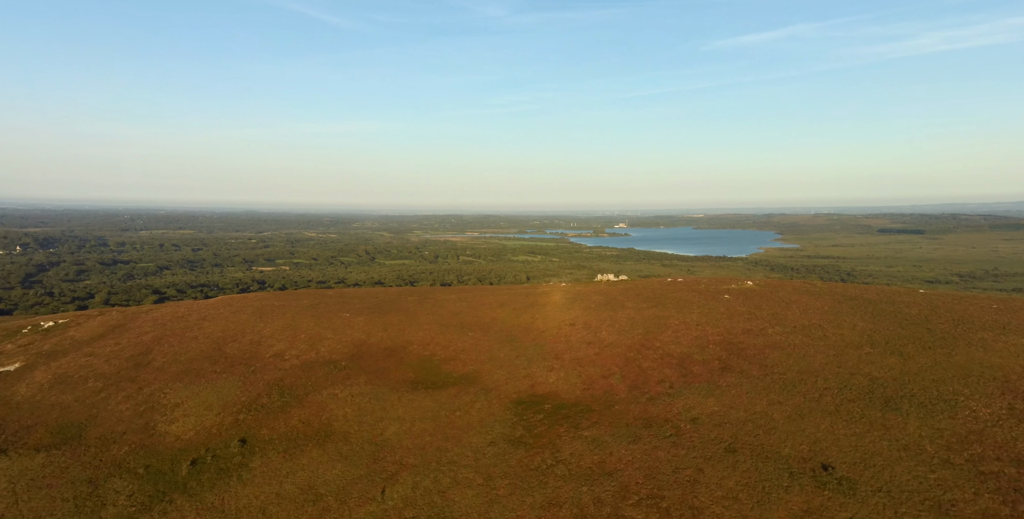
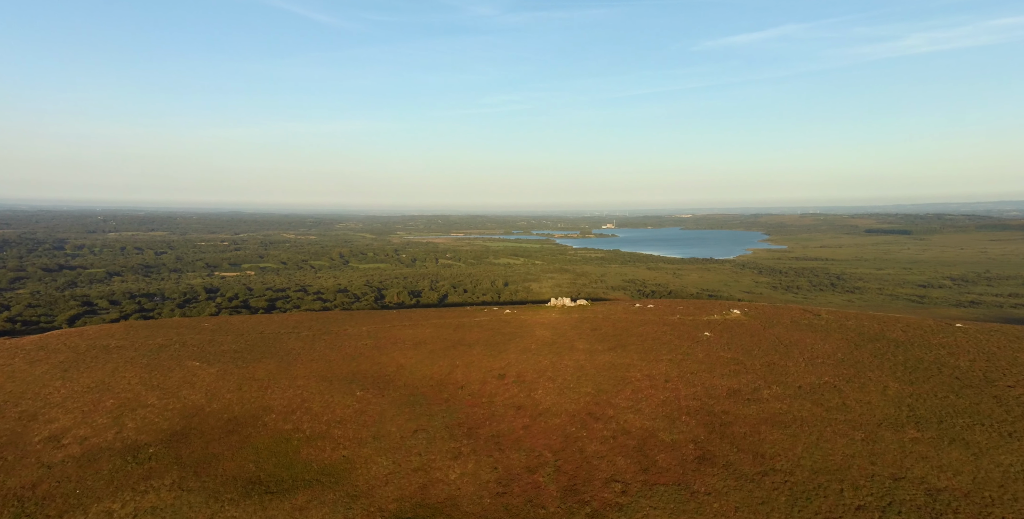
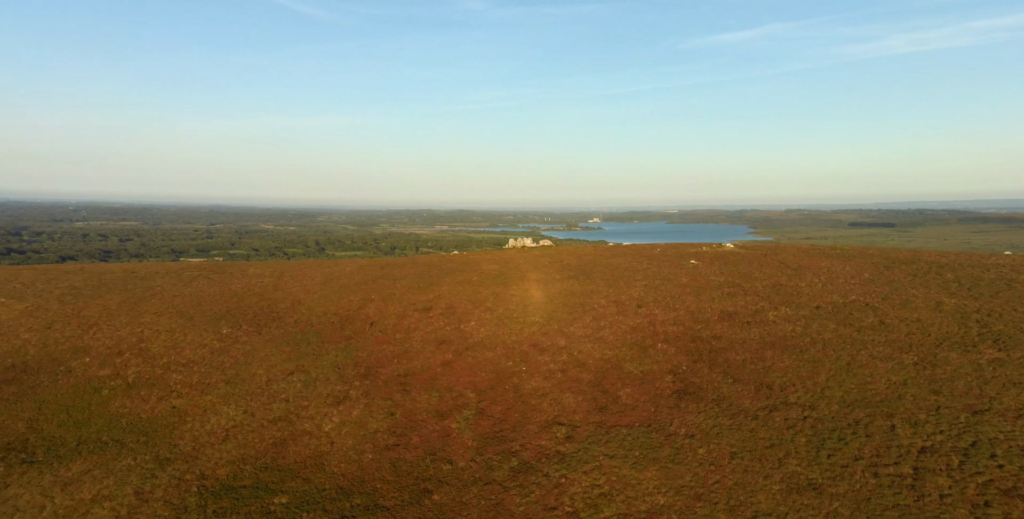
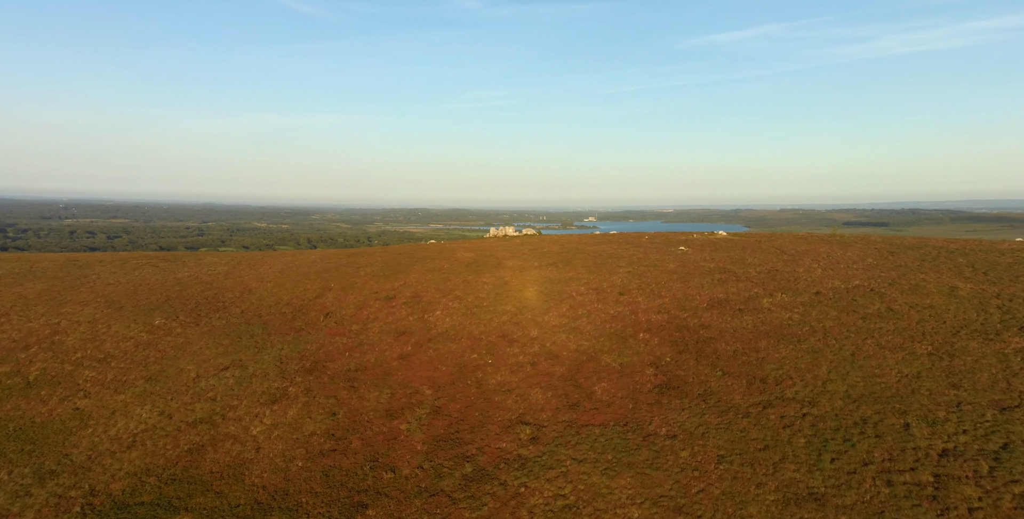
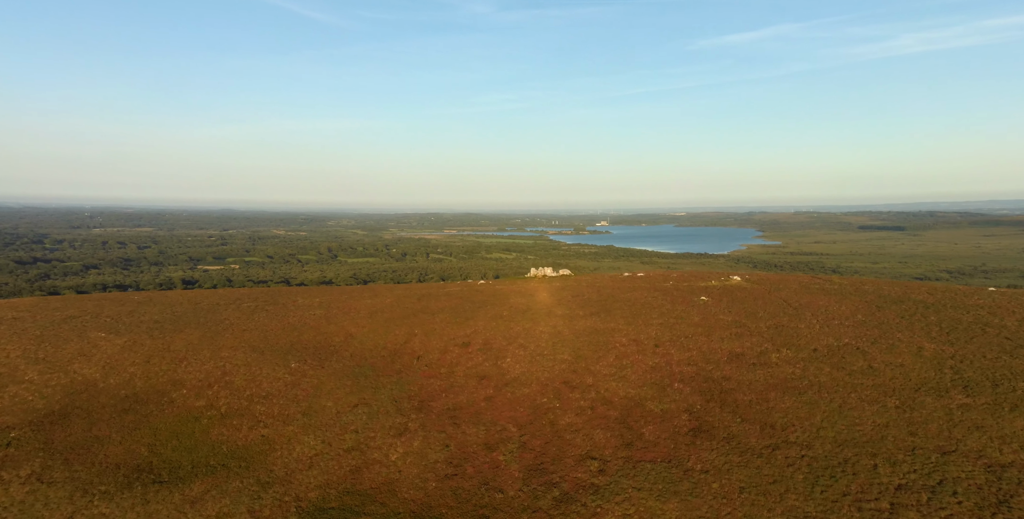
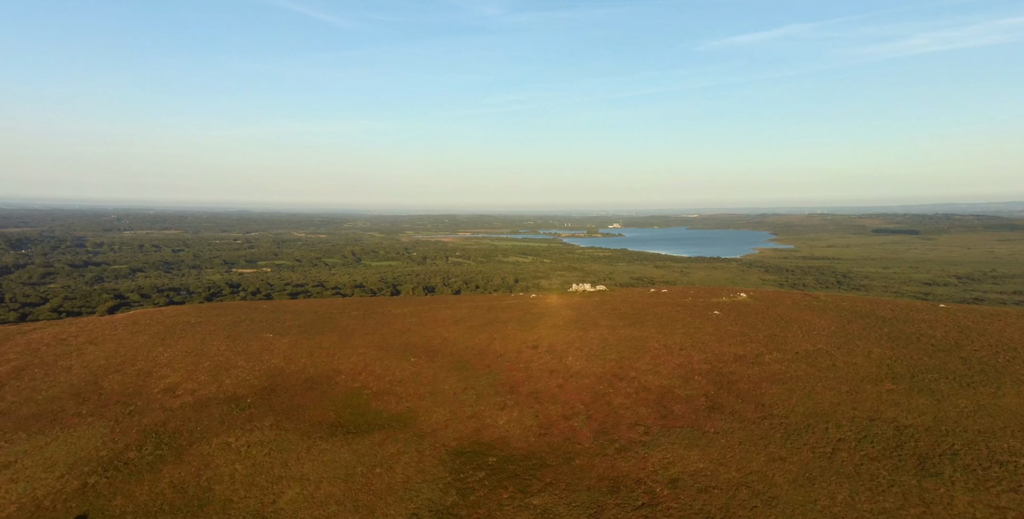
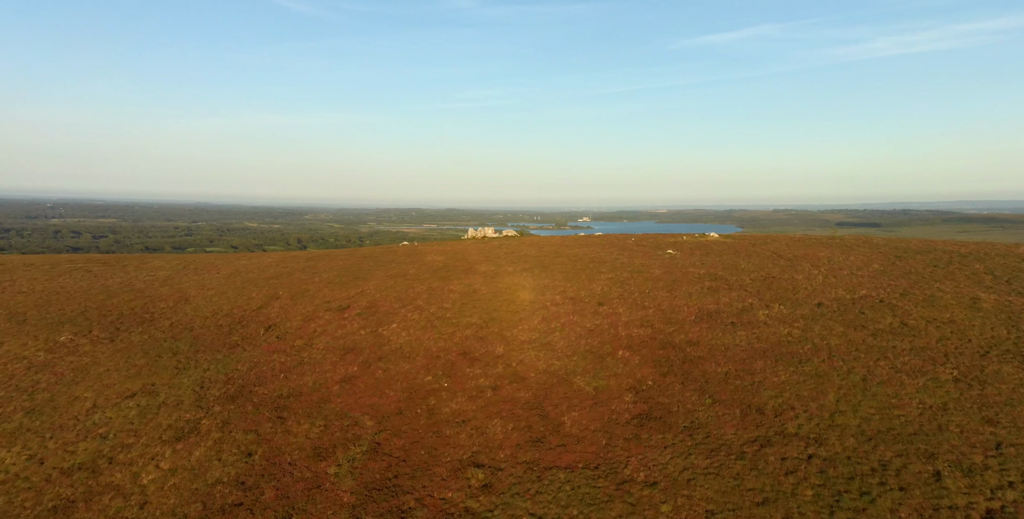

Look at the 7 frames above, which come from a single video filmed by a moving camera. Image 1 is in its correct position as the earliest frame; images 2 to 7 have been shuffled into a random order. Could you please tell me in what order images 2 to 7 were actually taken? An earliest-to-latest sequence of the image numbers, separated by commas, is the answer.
6, 2, 5, 3, 4, 7
